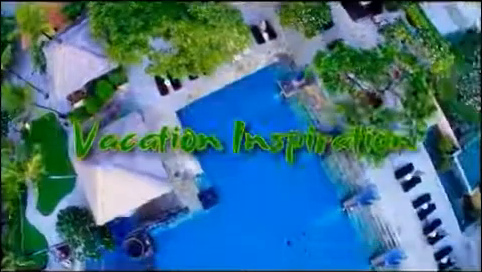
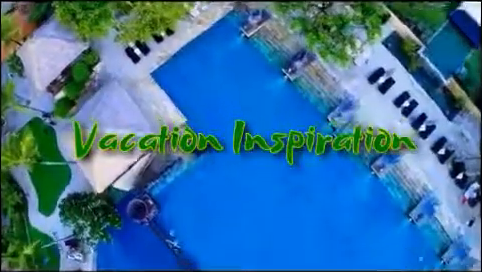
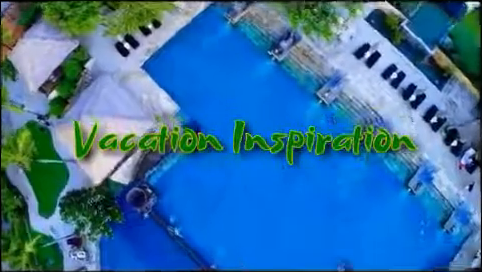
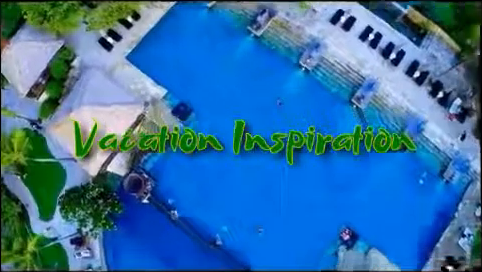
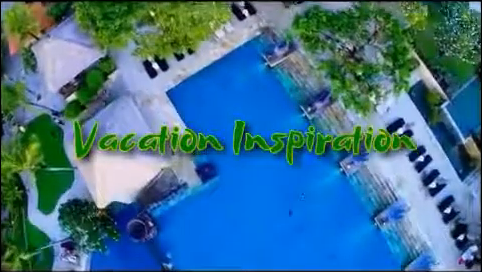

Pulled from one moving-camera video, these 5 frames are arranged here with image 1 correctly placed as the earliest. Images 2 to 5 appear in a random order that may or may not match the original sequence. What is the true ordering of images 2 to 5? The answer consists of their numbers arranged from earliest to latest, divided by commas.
5, 2, 3, 4
